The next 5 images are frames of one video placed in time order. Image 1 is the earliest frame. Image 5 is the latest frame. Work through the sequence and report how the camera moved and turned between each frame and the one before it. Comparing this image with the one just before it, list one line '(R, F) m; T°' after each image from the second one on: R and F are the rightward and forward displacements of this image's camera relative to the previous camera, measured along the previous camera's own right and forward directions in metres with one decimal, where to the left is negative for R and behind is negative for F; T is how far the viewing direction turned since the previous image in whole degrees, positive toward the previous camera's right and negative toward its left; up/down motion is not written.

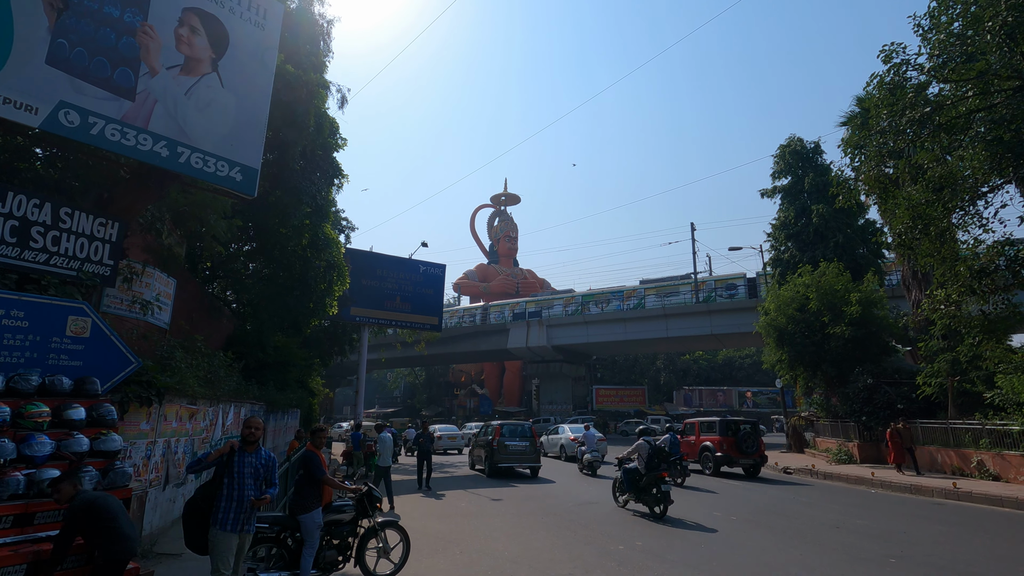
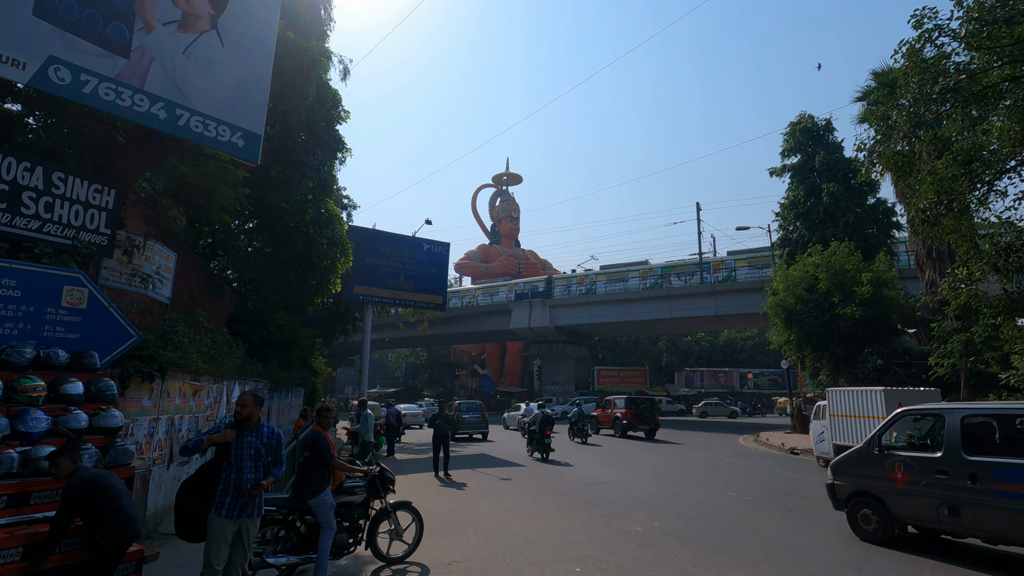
(-0.2, +0.3) m; 0°
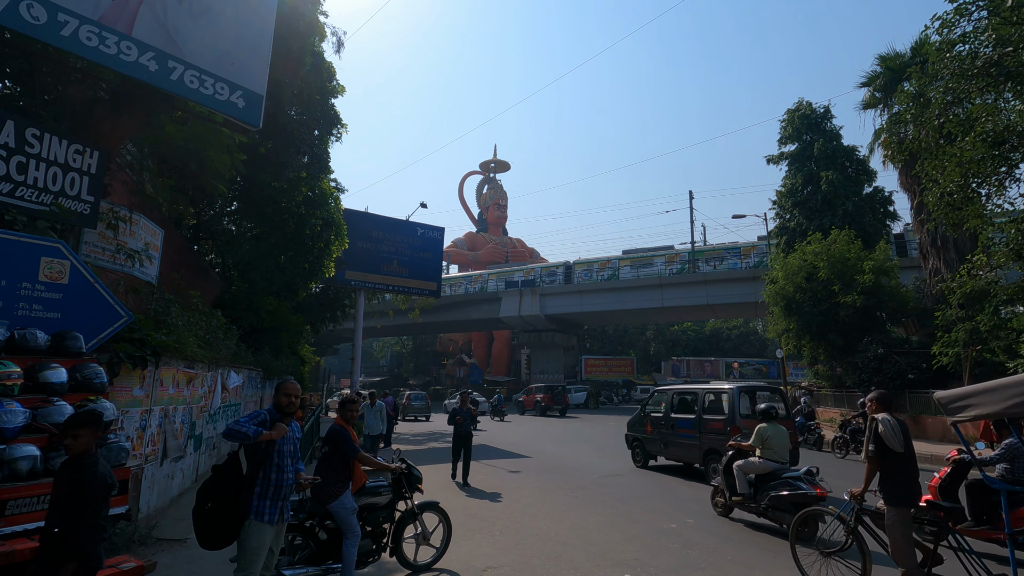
(-0.6, +0.6) m; +2°
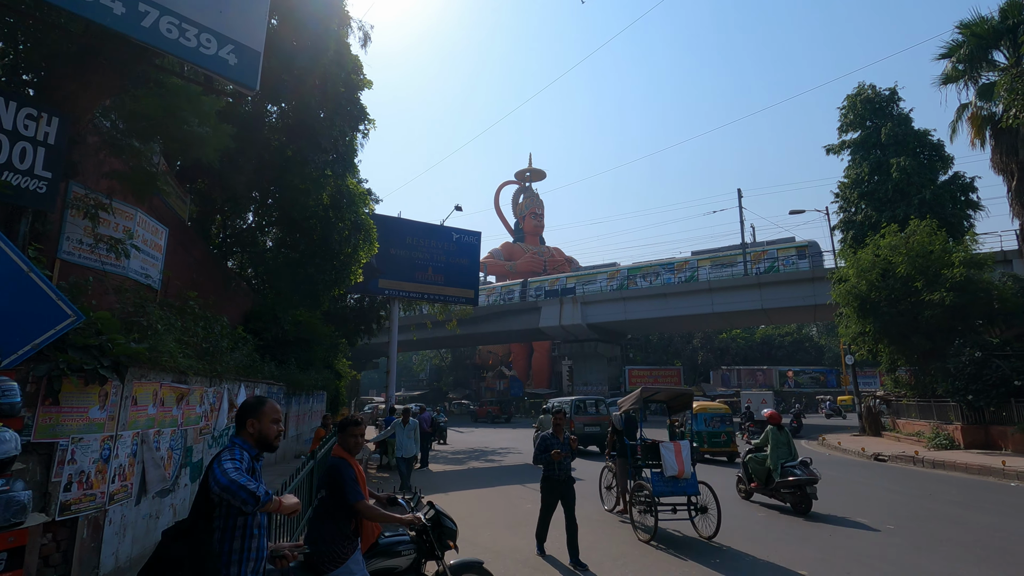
(-0.2, +1.4) m; -4°
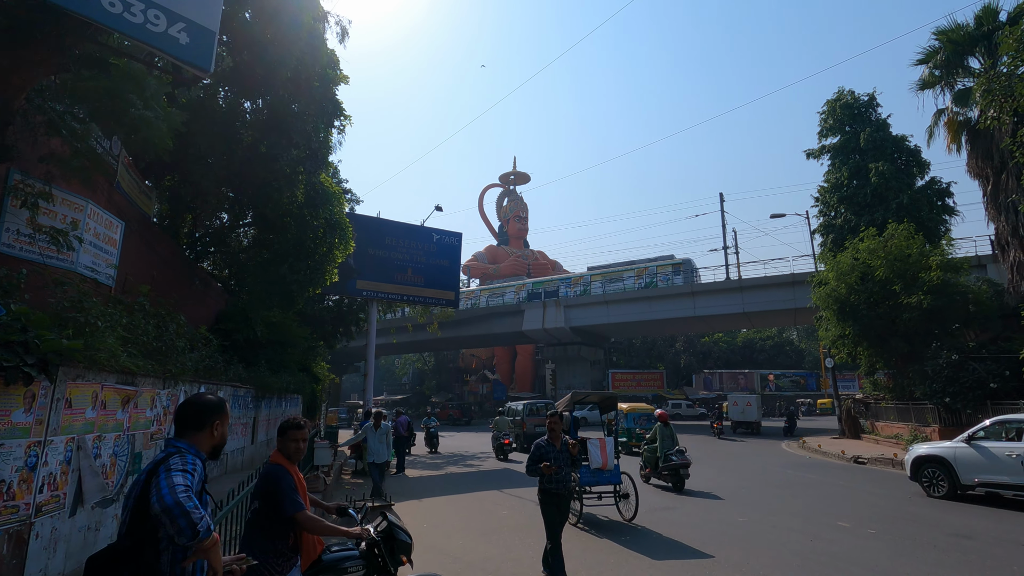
(+0.1, +0.3) m; +2°
